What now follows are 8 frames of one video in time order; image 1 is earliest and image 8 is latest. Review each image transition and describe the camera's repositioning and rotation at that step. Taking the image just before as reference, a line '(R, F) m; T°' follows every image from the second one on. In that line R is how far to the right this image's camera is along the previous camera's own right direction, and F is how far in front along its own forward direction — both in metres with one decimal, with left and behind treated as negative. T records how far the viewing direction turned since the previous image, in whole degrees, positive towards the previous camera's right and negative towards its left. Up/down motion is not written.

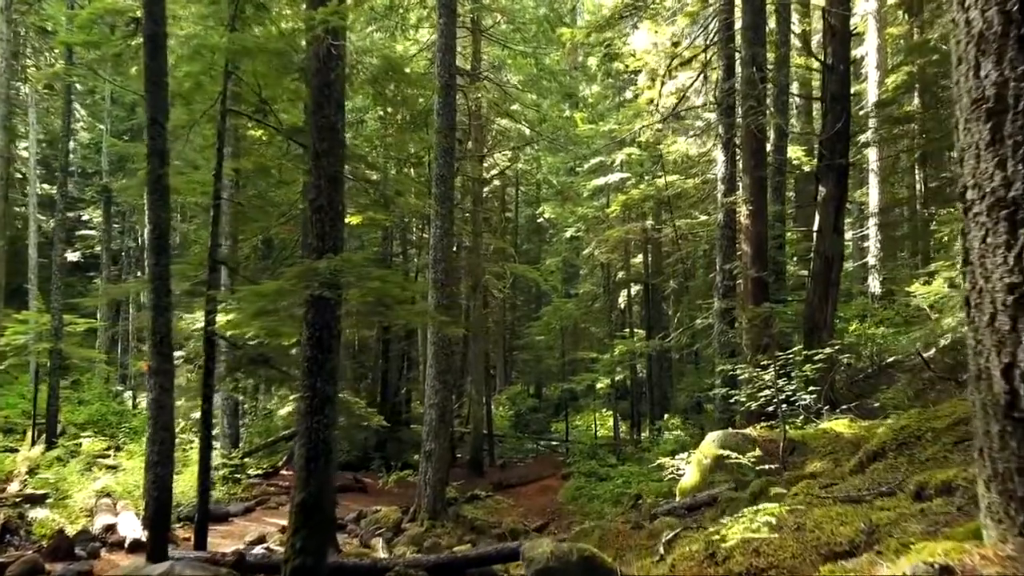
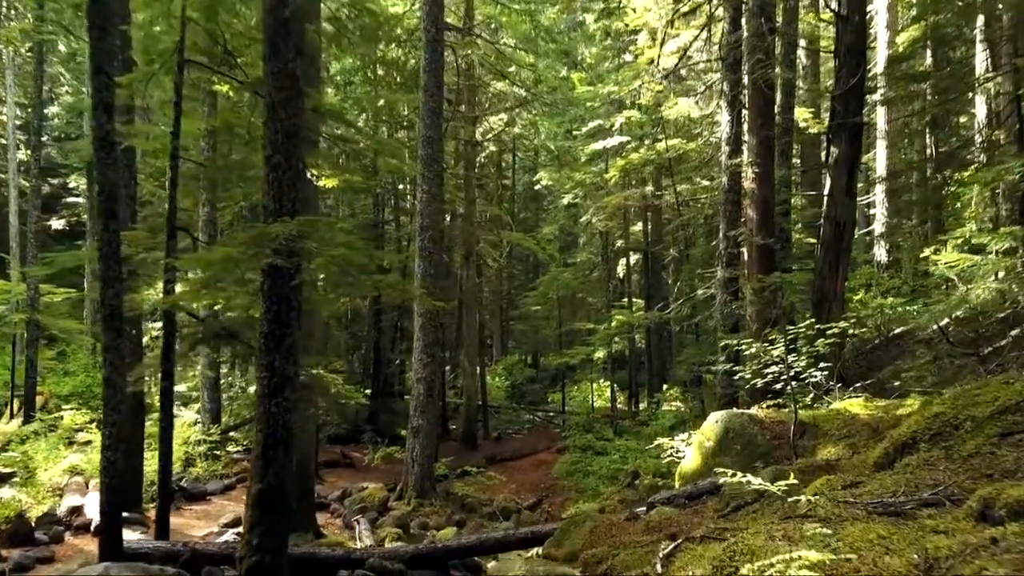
(+0.1, +0.7) m; 0°
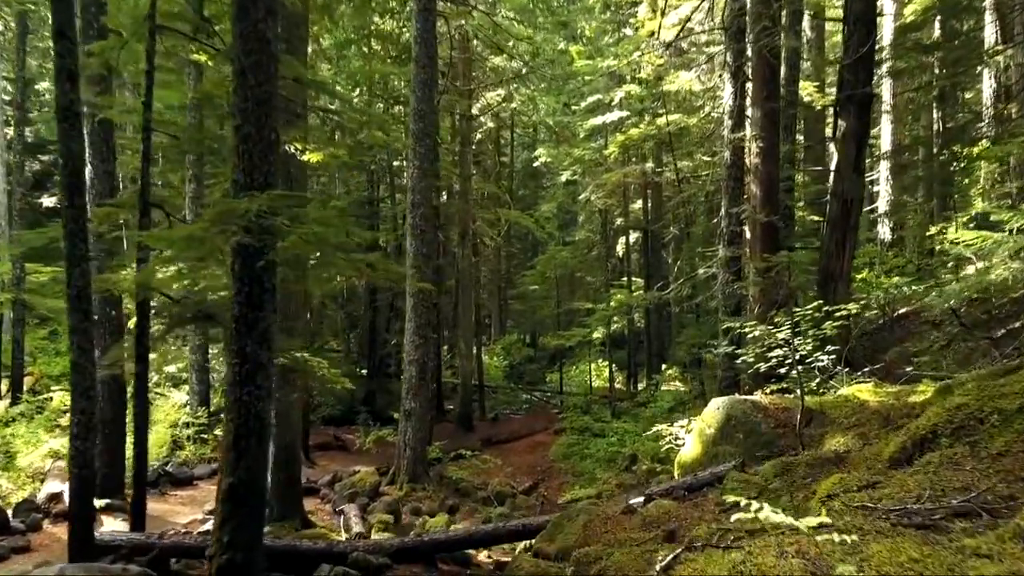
(+0.1, +0.4) m; 0°
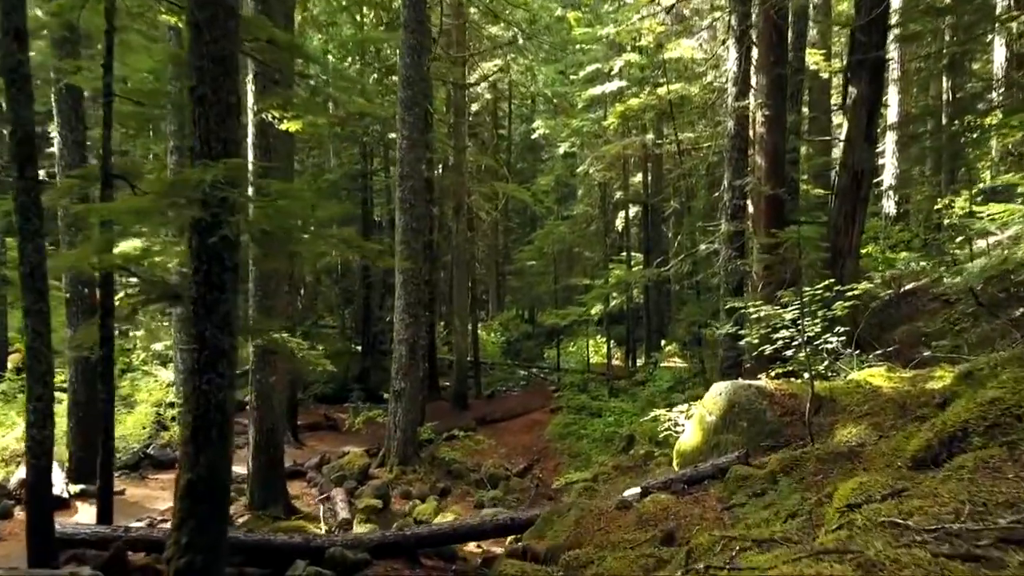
(+0.1, +0.5) m; 0°
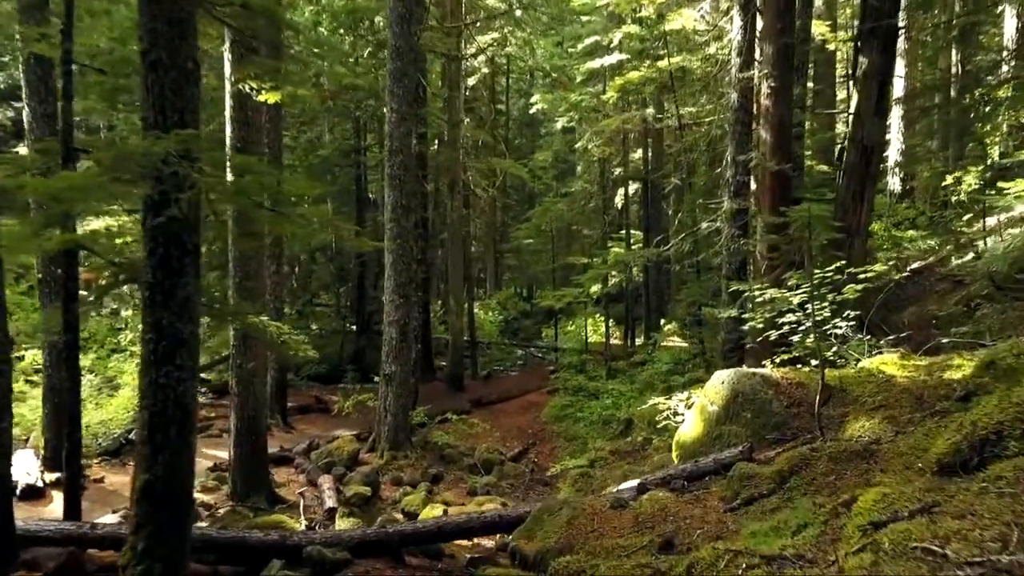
(+0.1, +0.4) m; 0°
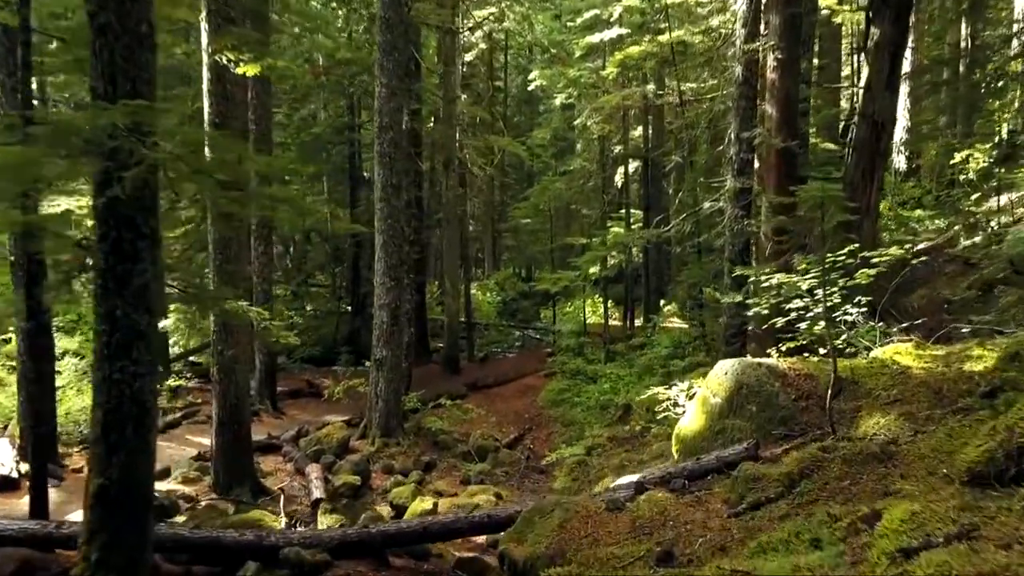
(+0.1, +0.4) m; 0°
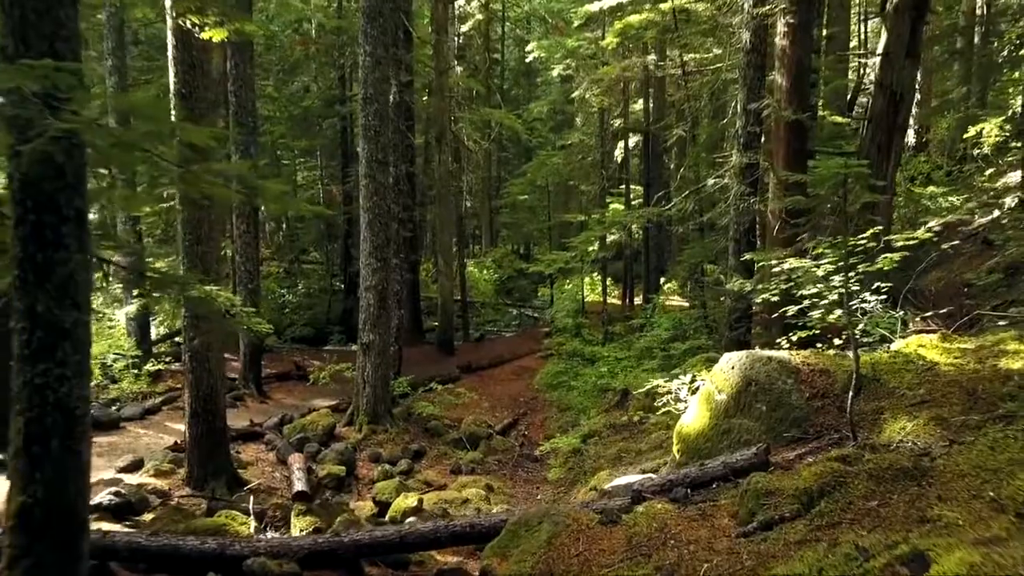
(+0.1, +0.6) m; 0°
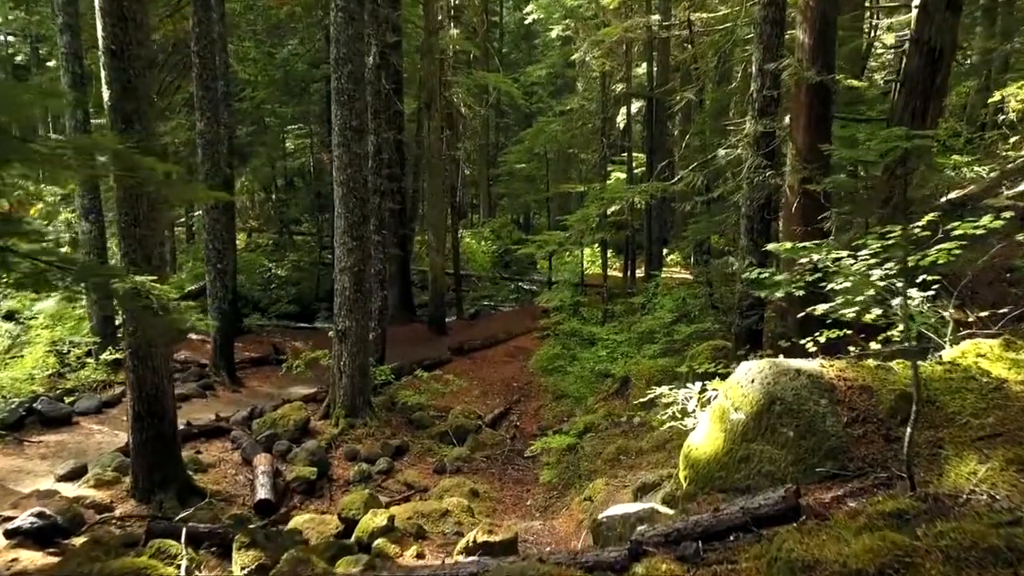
(+0.2, +1.0) m; 0°
